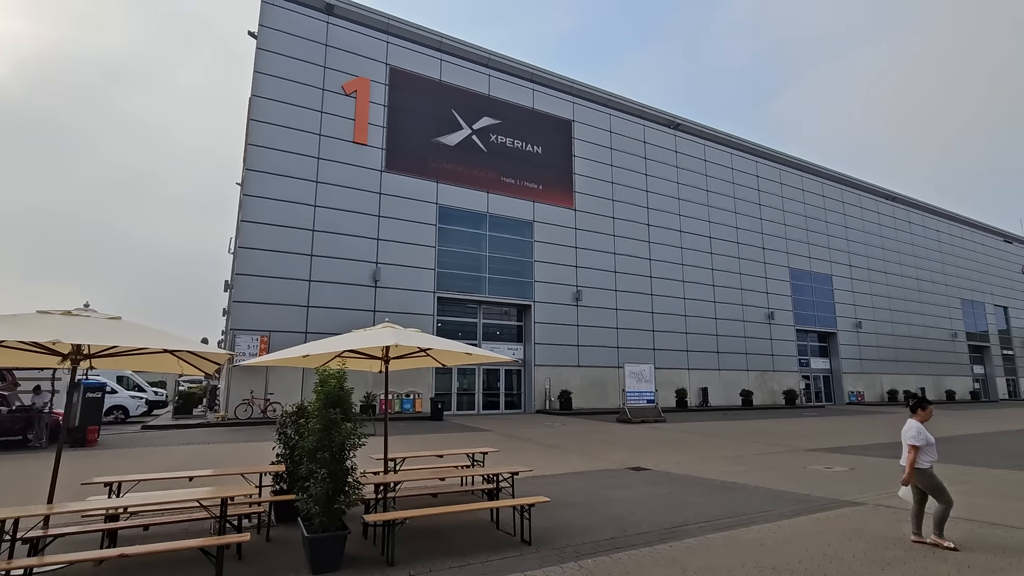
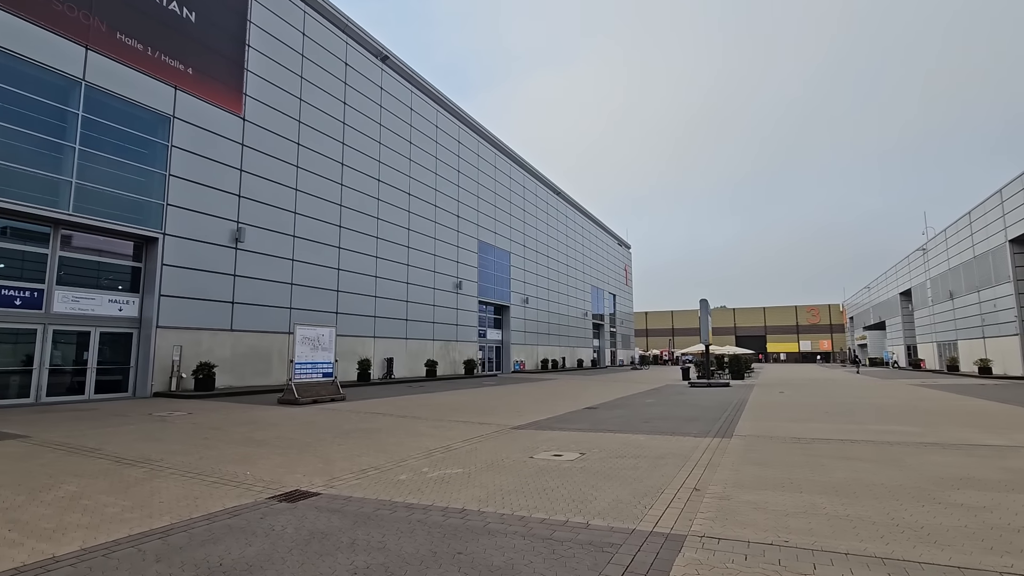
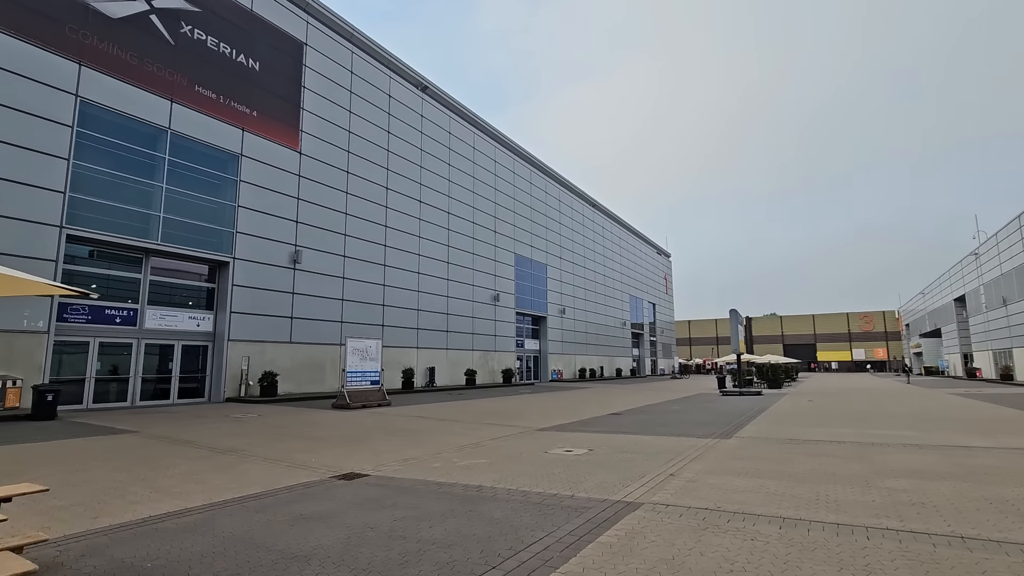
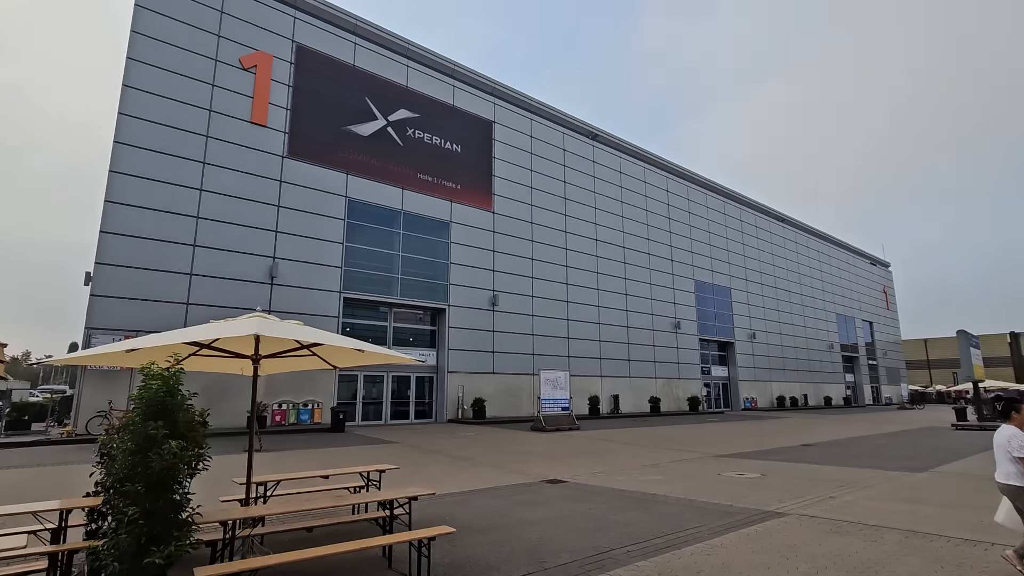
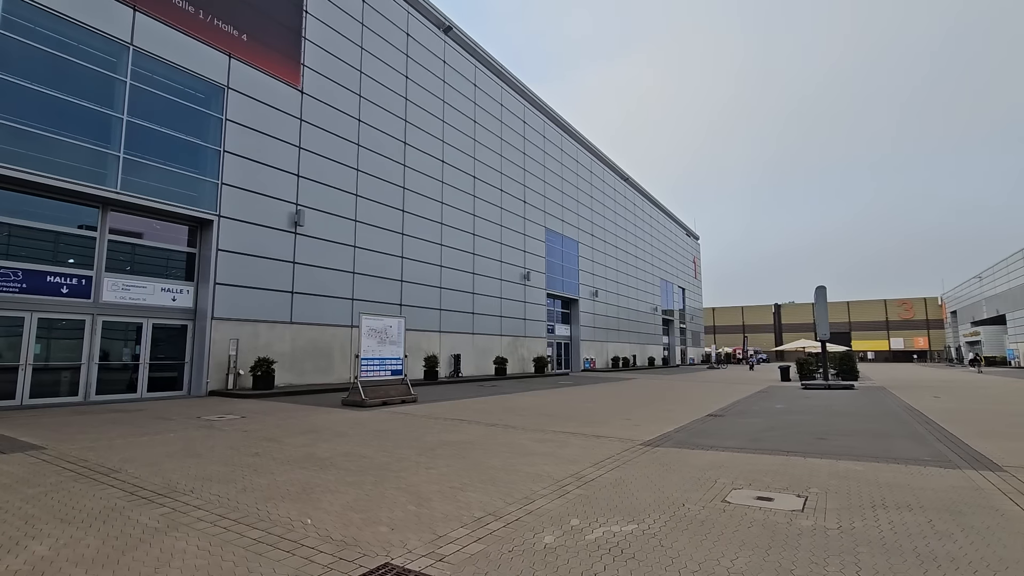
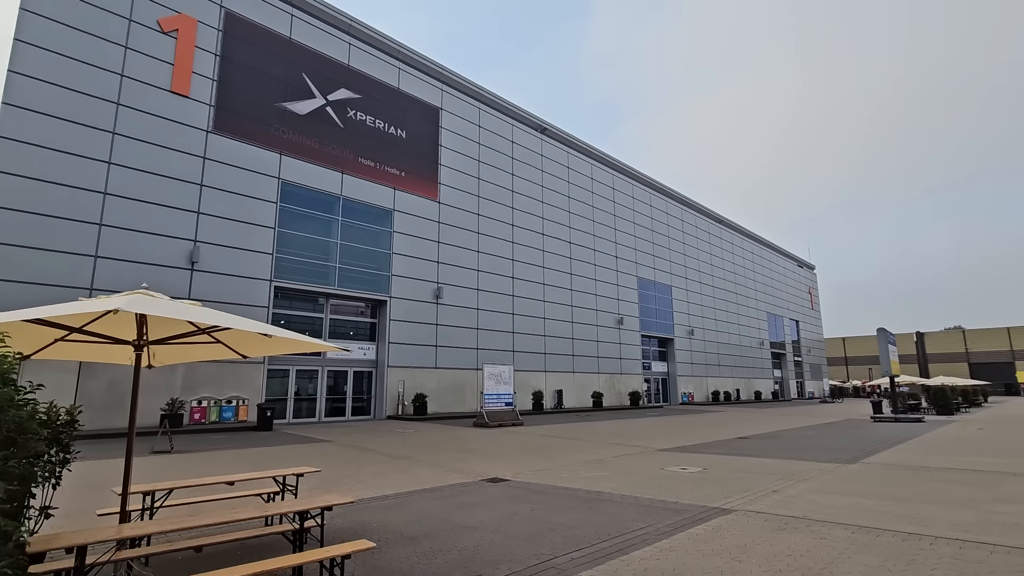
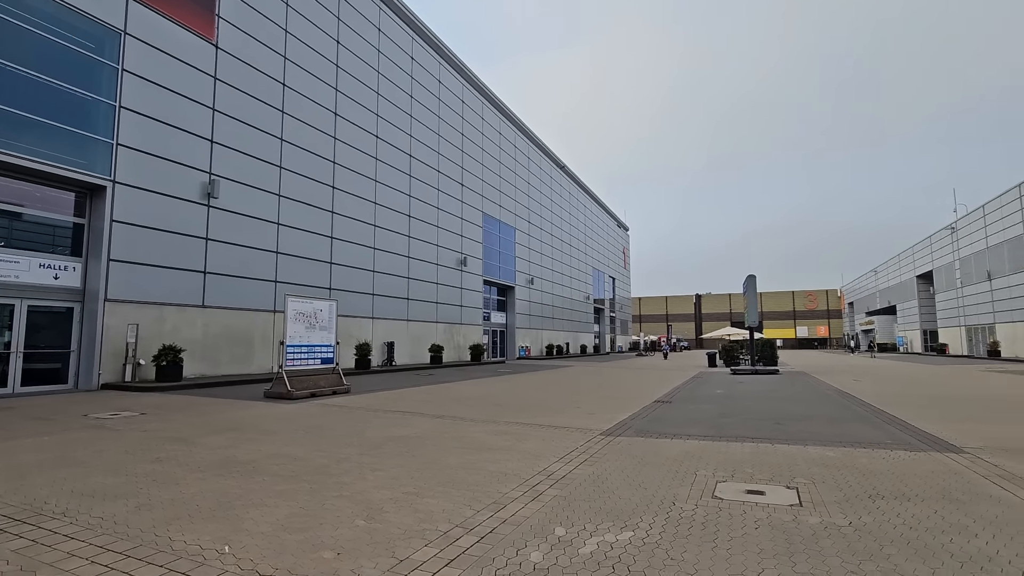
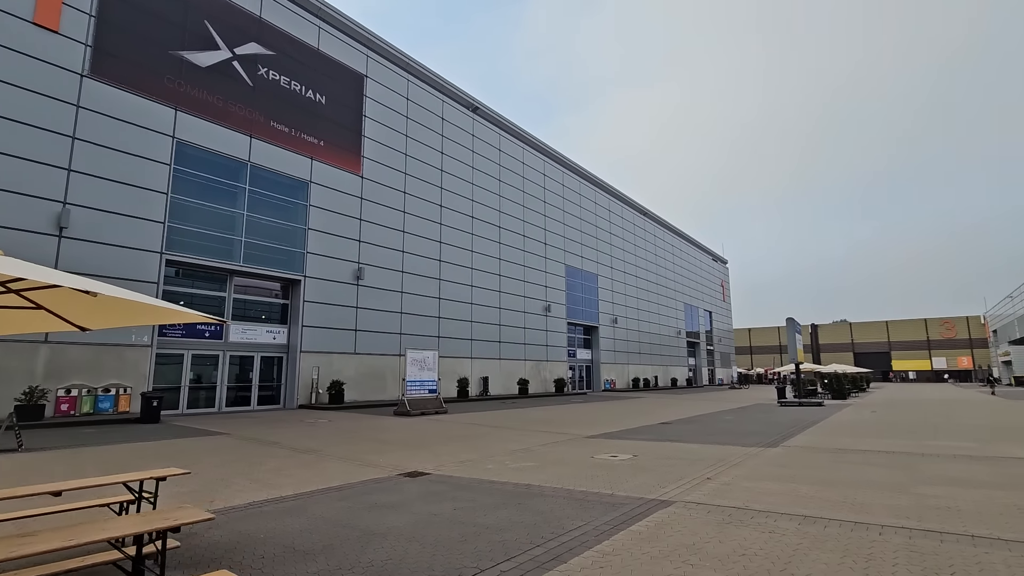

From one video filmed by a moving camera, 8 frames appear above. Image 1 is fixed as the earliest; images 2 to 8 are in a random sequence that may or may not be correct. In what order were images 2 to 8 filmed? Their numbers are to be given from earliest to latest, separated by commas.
4, 6, 8, 3, 2, 5, 7
